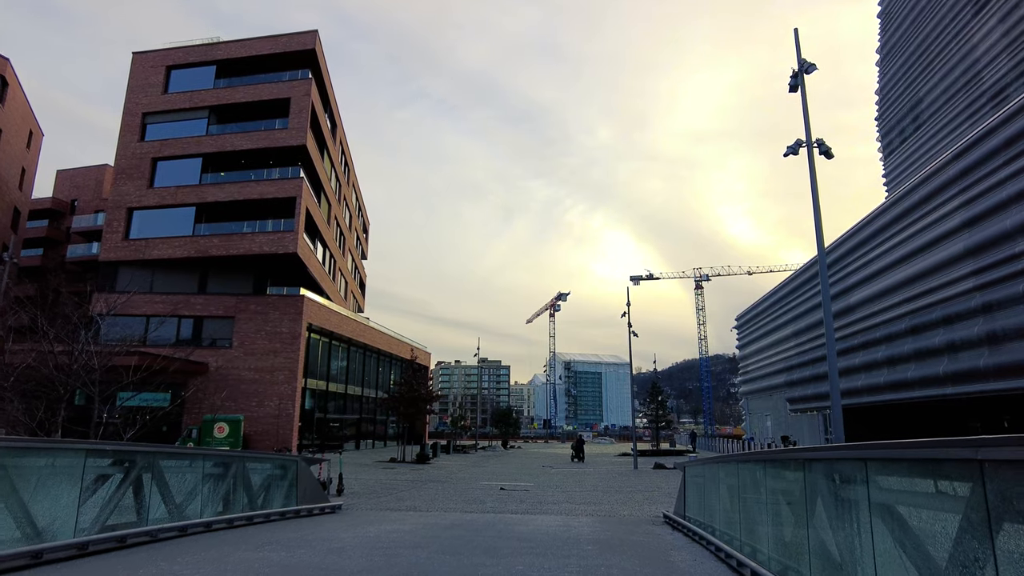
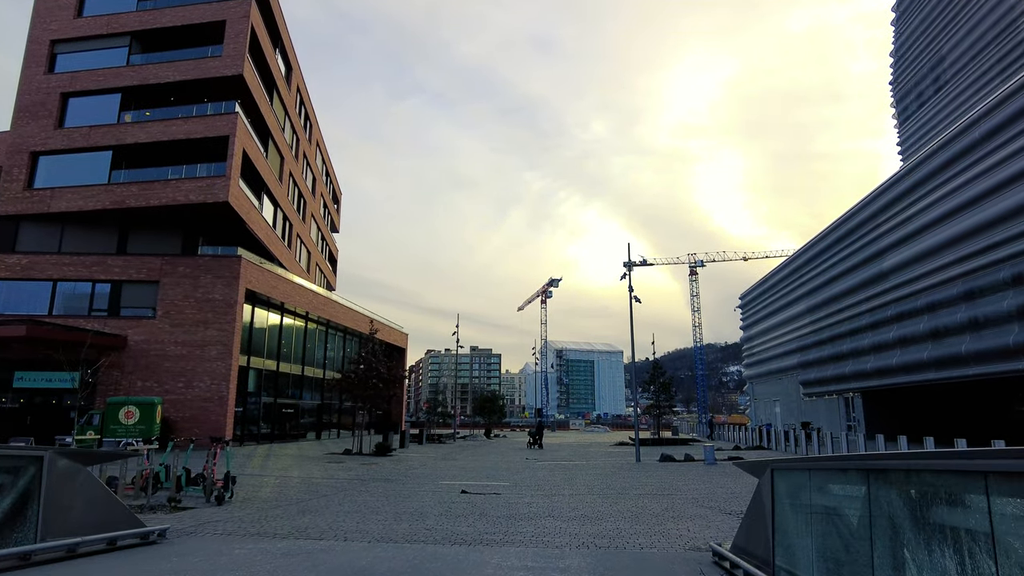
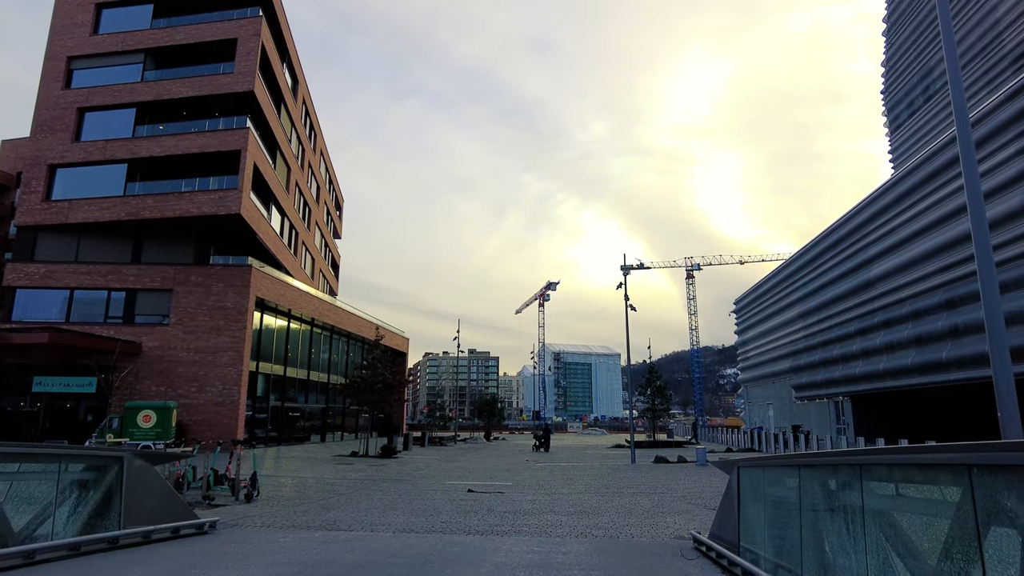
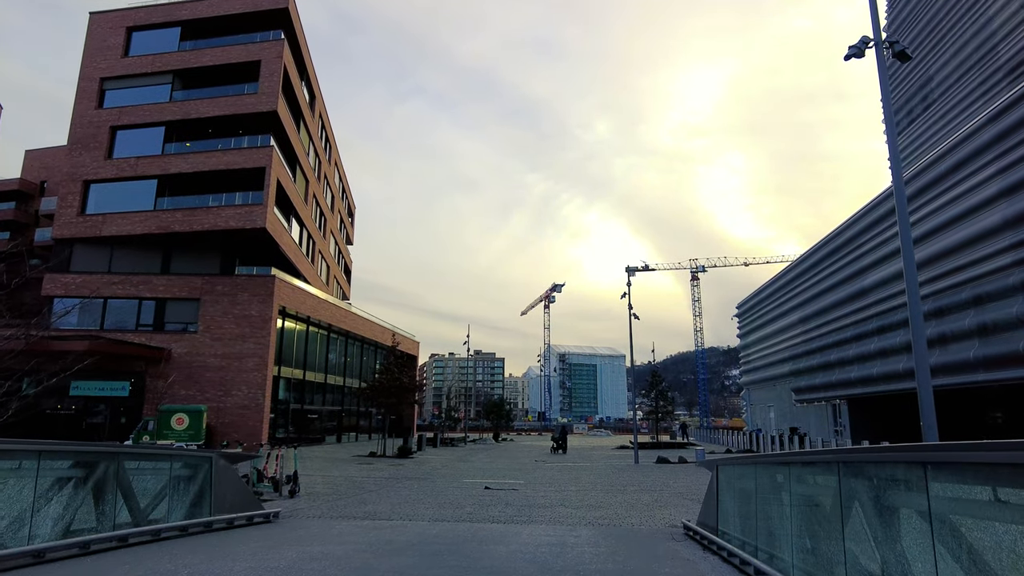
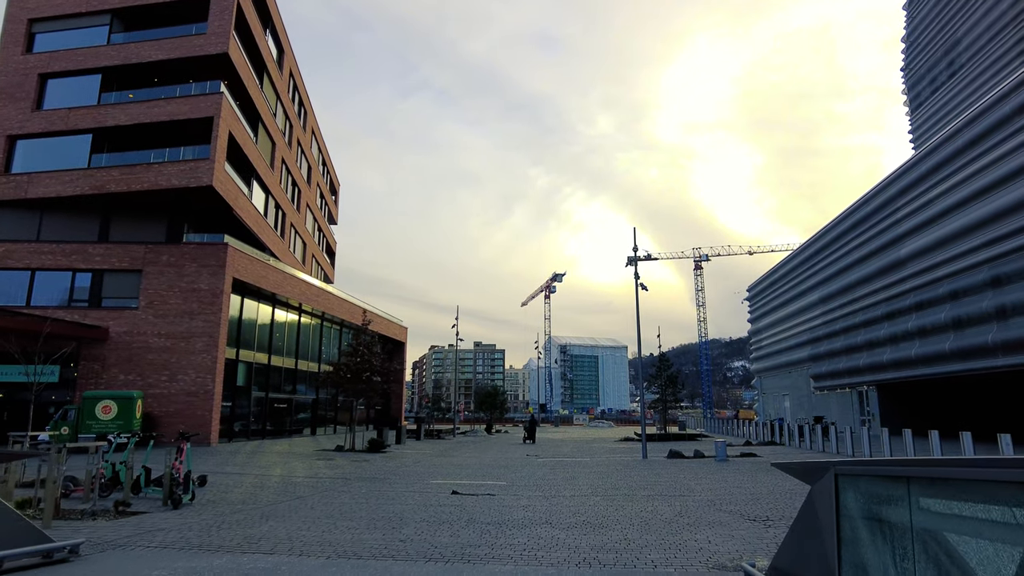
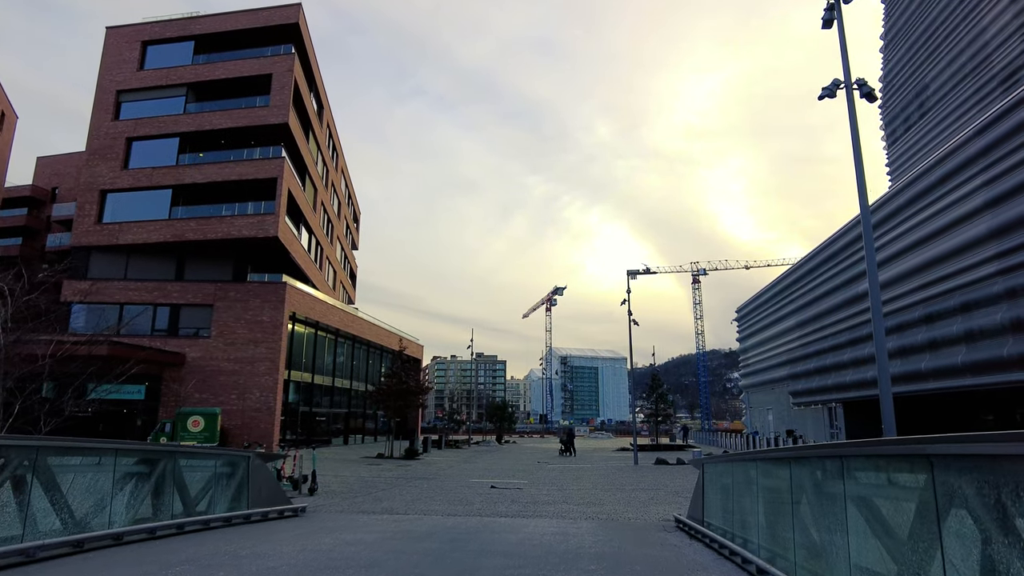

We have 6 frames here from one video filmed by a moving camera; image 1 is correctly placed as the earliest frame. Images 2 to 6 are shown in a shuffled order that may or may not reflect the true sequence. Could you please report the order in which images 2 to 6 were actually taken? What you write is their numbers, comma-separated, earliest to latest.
6, 4, 3, 2, 5
